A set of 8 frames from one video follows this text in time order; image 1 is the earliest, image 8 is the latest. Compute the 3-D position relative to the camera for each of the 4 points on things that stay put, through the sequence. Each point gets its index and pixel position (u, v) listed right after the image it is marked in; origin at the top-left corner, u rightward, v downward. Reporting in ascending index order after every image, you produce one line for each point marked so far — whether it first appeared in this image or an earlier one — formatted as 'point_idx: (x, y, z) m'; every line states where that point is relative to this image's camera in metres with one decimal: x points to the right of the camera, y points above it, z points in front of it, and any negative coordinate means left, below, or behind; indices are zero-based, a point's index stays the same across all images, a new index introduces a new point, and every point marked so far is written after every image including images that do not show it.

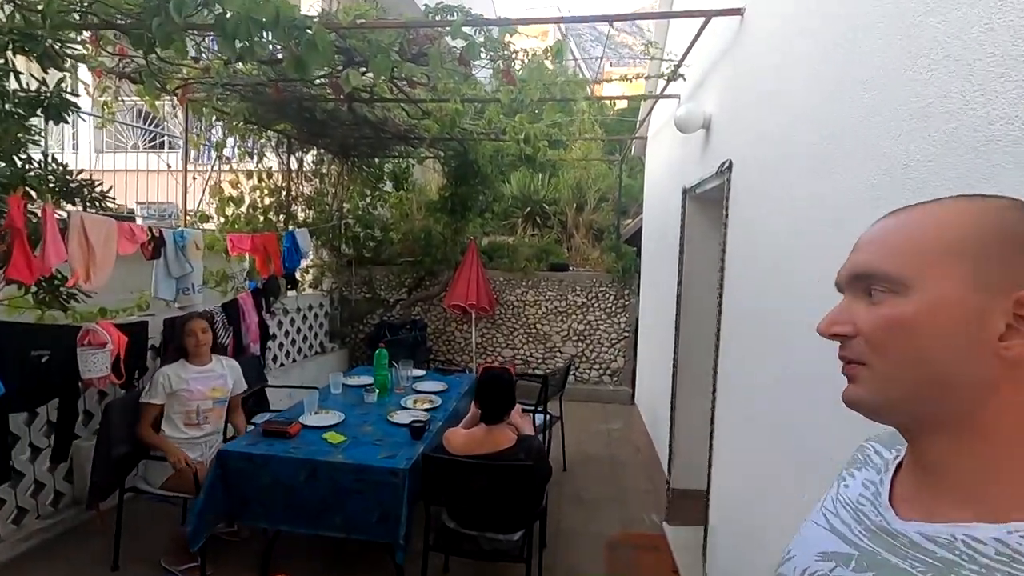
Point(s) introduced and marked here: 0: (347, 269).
0: (-2.0, +0.2, +6.6) m
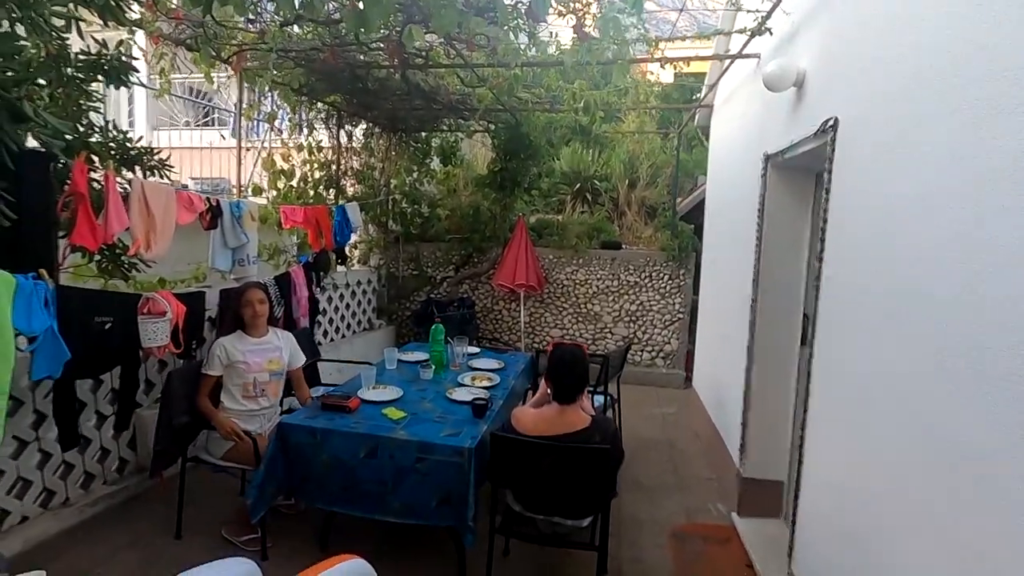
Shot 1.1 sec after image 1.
0: (-1.4, +0.5, +6.5) m
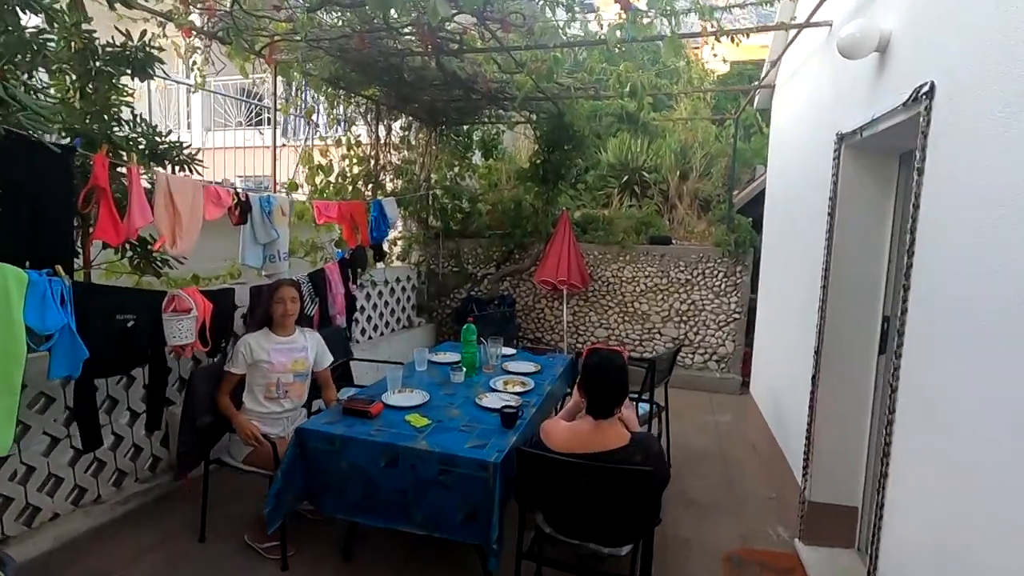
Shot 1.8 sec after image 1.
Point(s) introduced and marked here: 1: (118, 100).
0: (-0.9, +0.6, +6.4) m
1: (-2.1, +1.0, +2.9) m
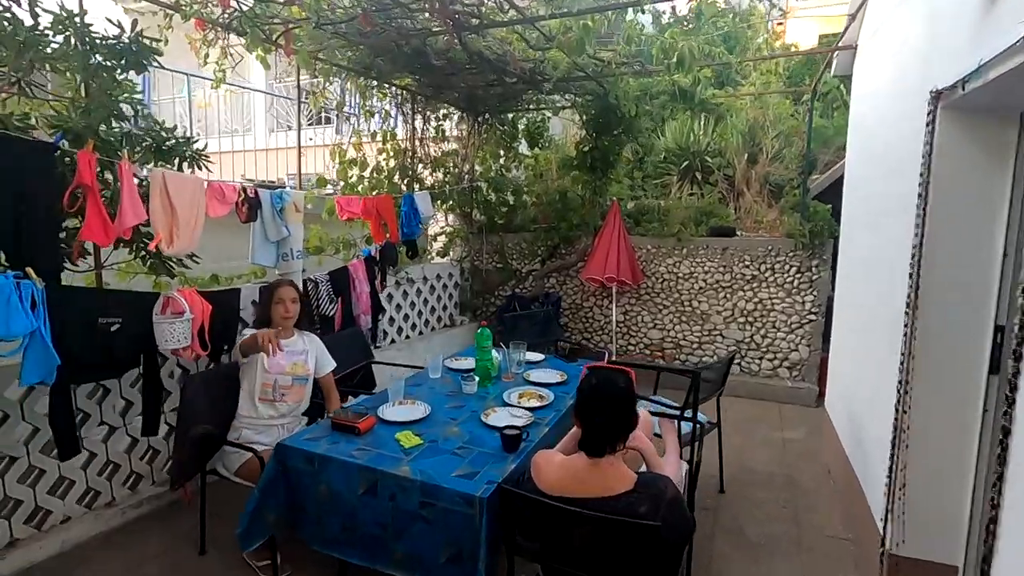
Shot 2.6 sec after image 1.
0: (-0.4, +0.6, +6.1) m
1: (-2.1, +1.0, +2.8) m
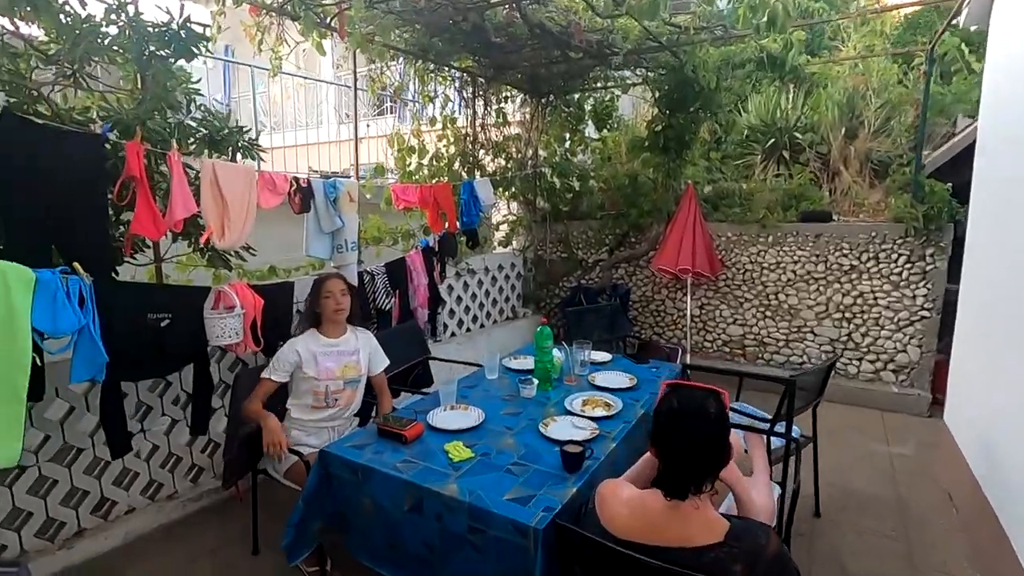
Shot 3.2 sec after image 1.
0: (+0.3, +0.7, +5.8) m
1: (-1.7, +1.0, +2.8) m
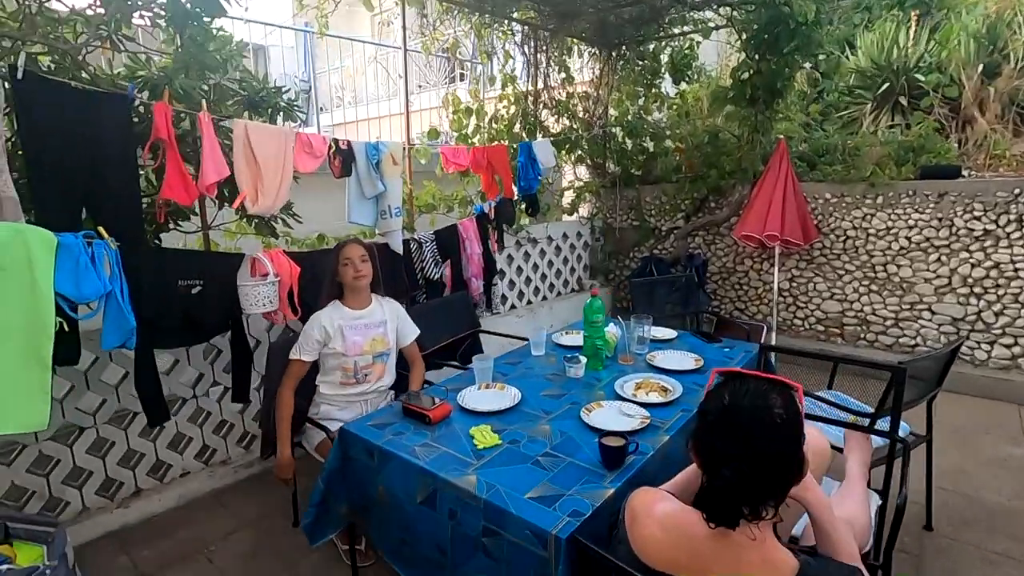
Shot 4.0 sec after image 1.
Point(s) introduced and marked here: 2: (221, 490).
0: (+1.0, +1.0, +5.4) m
1: (-1.5, +1.2, +2.7) m
2: (-1.6, -1.1, +2.9) m
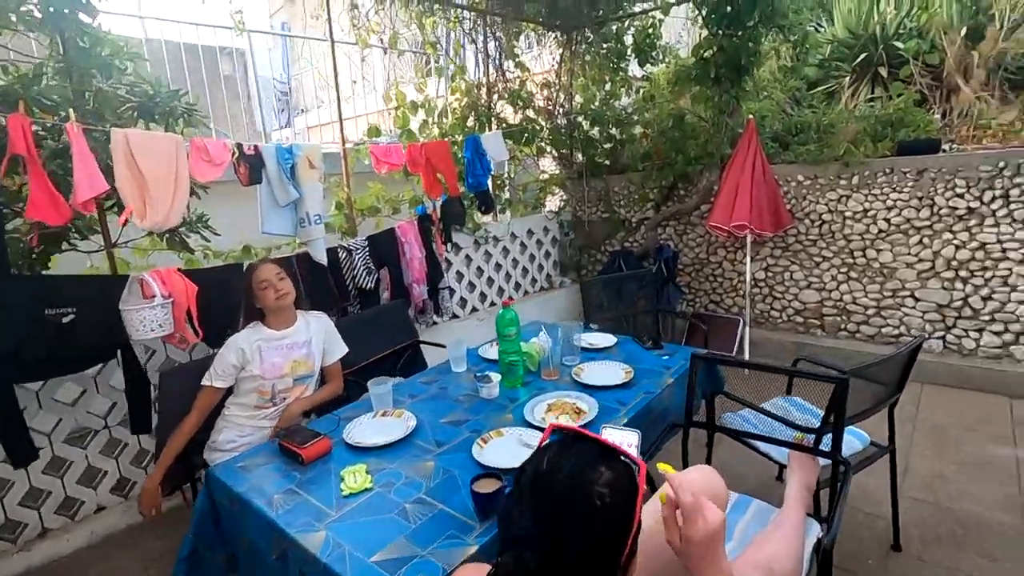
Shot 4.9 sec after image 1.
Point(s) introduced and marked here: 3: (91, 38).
0: (+0.6, +1.0, +5.1) m
1: (-1.9, +1.1, +2.5) m
2: (-1.9, -1.2, +2.7) m
3: (-1.9, +1.1, +2.4) m
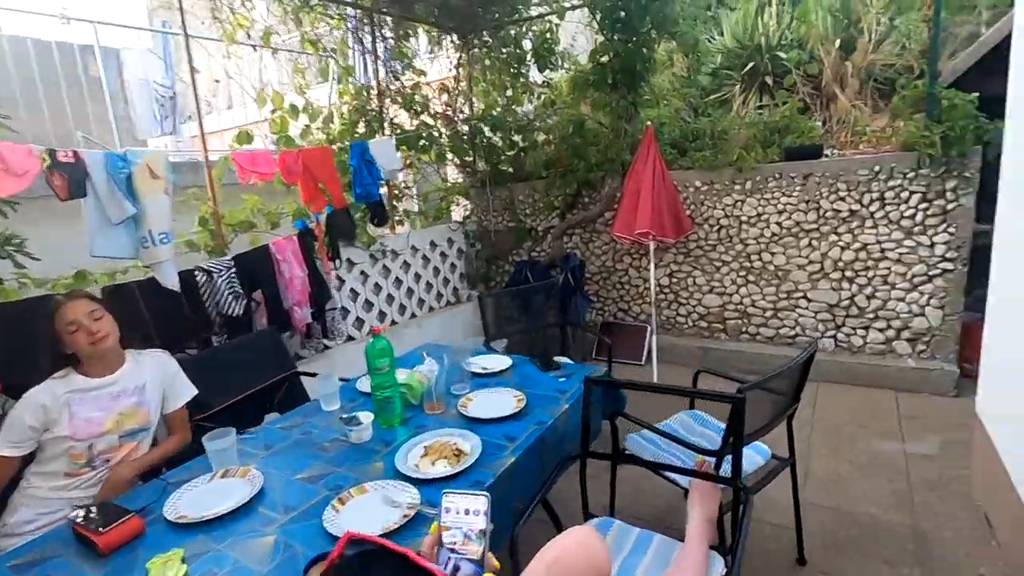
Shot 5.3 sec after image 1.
0: (-0.3, +0.9, +4.9) m
1: (-2.4, +0.9, +1.9) m
2: (-2.4, -1.4, +2.2) m
3: (-2.4, +1.0, +1.9) m
